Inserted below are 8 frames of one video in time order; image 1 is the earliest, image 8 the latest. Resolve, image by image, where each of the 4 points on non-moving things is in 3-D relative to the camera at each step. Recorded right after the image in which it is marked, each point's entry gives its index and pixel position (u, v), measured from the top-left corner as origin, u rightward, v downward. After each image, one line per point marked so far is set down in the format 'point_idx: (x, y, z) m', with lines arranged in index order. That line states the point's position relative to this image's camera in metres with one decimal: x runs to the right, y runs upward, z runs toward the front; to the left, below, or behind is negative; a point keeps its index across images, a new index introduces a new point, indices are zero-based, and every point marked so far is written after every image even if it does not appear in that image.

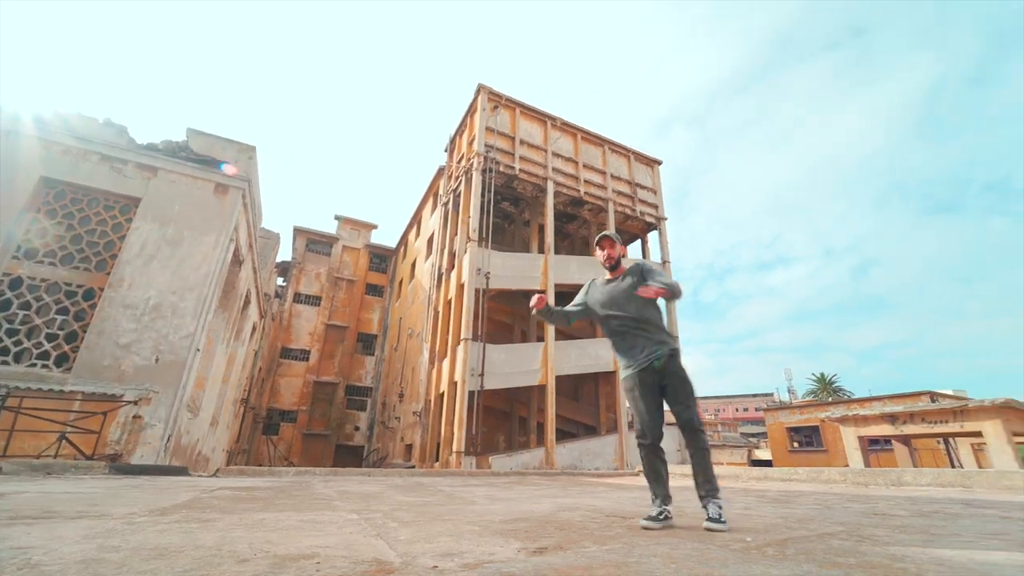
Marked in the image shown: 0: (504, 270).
0: (-0.3, +0.7, +16.4) m
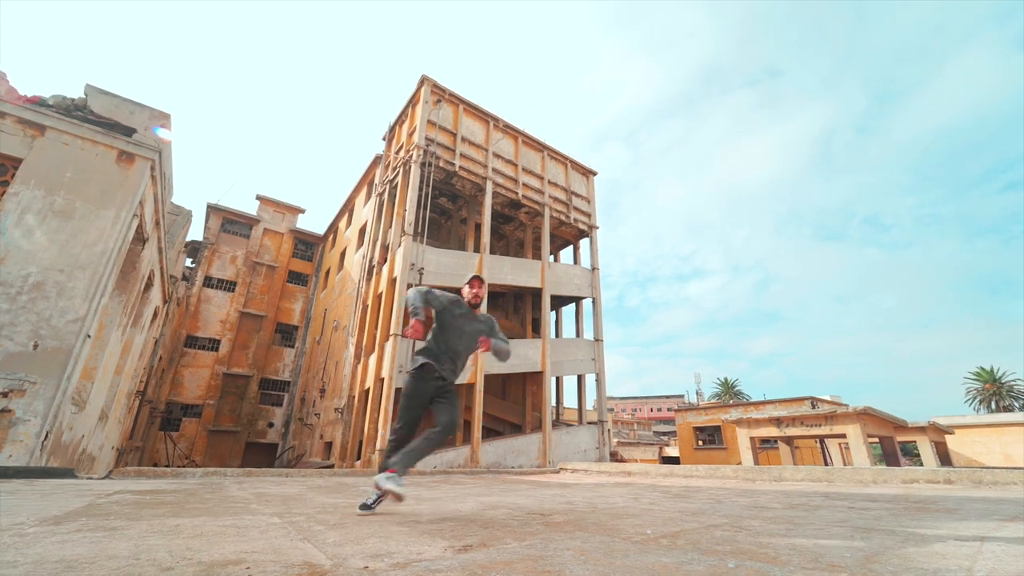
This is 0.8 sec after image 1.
0: (-2.7, +0.9, +16.3) m
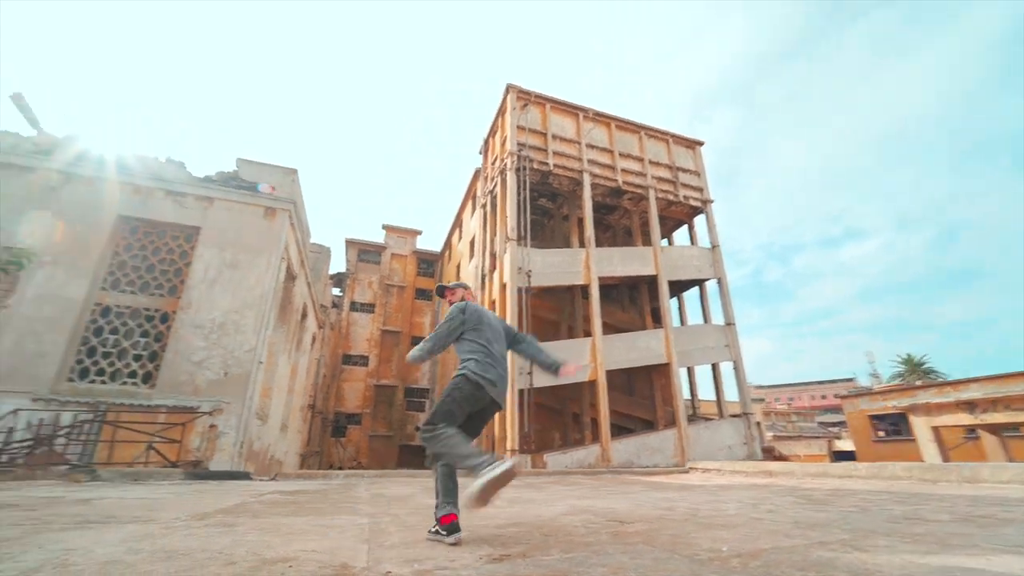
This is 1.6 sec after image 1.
0: (+1.2, +0.8, +16.4) m
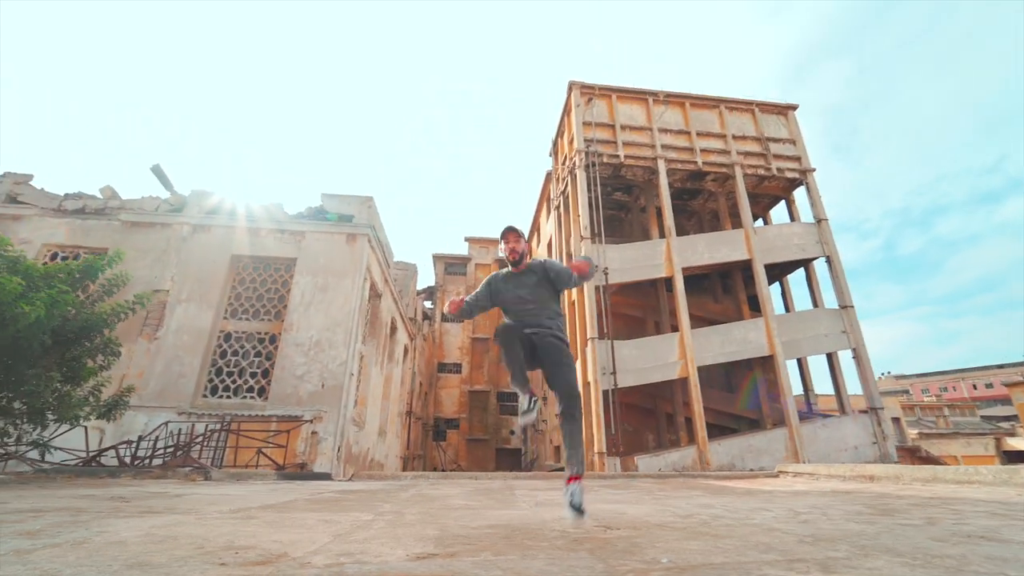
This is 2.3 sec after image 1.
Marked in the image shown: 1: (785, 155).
0: (+3.9, +0.9, +16.0) m
1: (+11.8, +5.8, +19.5) m
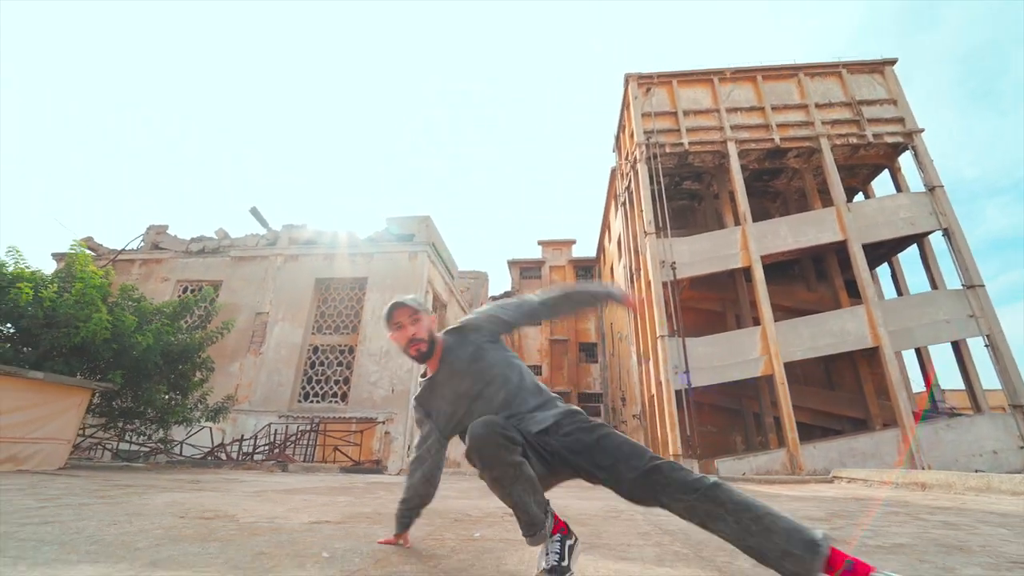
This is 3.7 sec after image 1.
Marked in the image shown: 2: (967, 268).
0: (+6.1, +1.1, +15.3) m
1: (+14.3, +6.4, +17.3) m
2: (+15.6, +0.7, +15.5) m
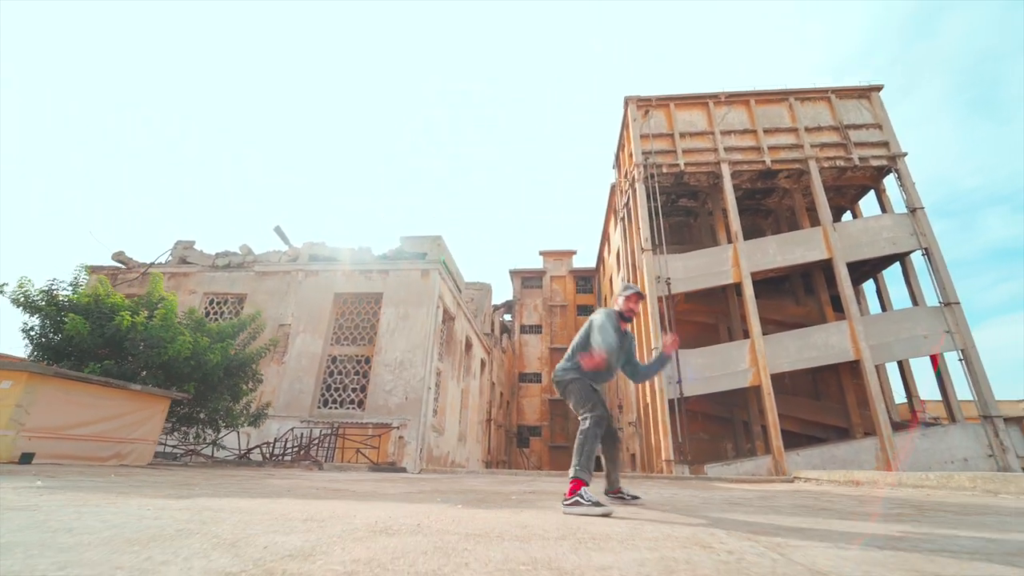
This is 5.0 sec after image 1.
0: (+6.2, +0.6, +16.2) m
1: (+14.4, +5.8, +18.3) m
2: (+15.7, +0.1, +16.5) m
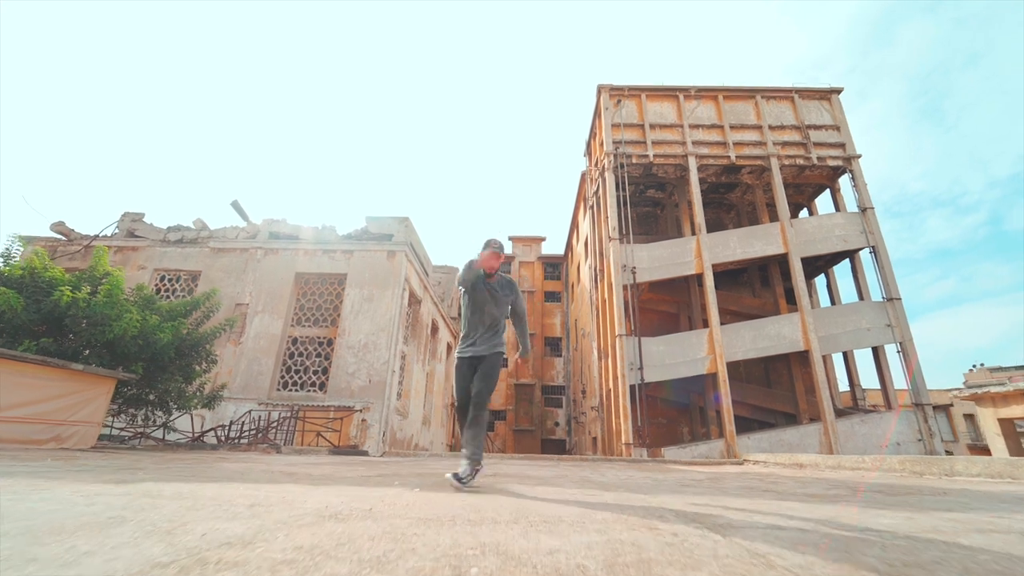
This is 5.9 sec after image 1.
0: (+5.1, +1.0, +16.6) m
1: (+13.2, +6.1, +19.0) m
2: (+14.5, +0.2, +17.5) m
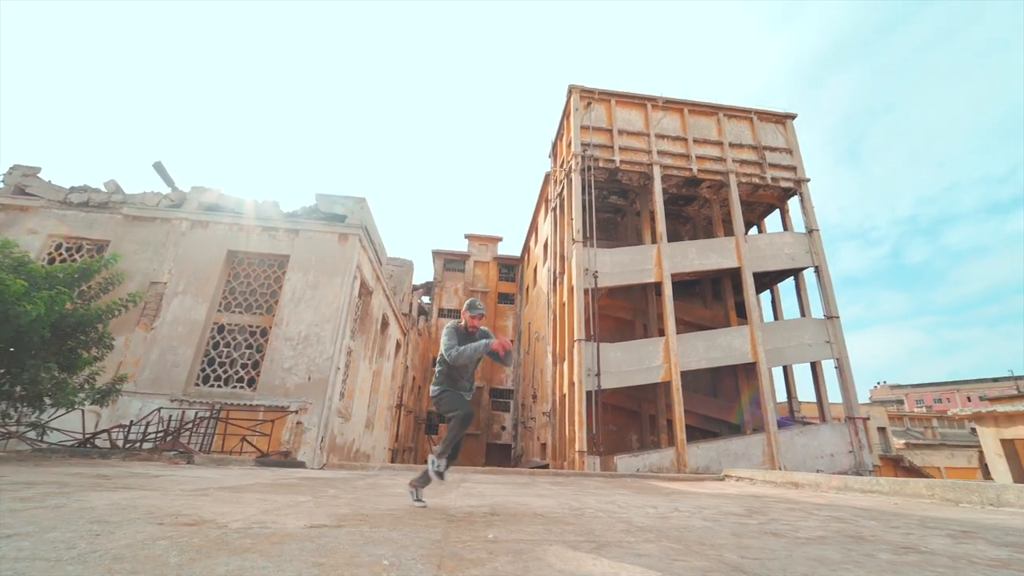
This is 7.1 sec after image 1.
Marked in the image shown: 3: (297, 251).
0: (+3.6, +0.8, +16.3) m
1: (+11.7, +5.4, +19.8) m
2: (+12.8, -0.5, +18.3) m
3: (-4.8, +0.8, +10.1) m
